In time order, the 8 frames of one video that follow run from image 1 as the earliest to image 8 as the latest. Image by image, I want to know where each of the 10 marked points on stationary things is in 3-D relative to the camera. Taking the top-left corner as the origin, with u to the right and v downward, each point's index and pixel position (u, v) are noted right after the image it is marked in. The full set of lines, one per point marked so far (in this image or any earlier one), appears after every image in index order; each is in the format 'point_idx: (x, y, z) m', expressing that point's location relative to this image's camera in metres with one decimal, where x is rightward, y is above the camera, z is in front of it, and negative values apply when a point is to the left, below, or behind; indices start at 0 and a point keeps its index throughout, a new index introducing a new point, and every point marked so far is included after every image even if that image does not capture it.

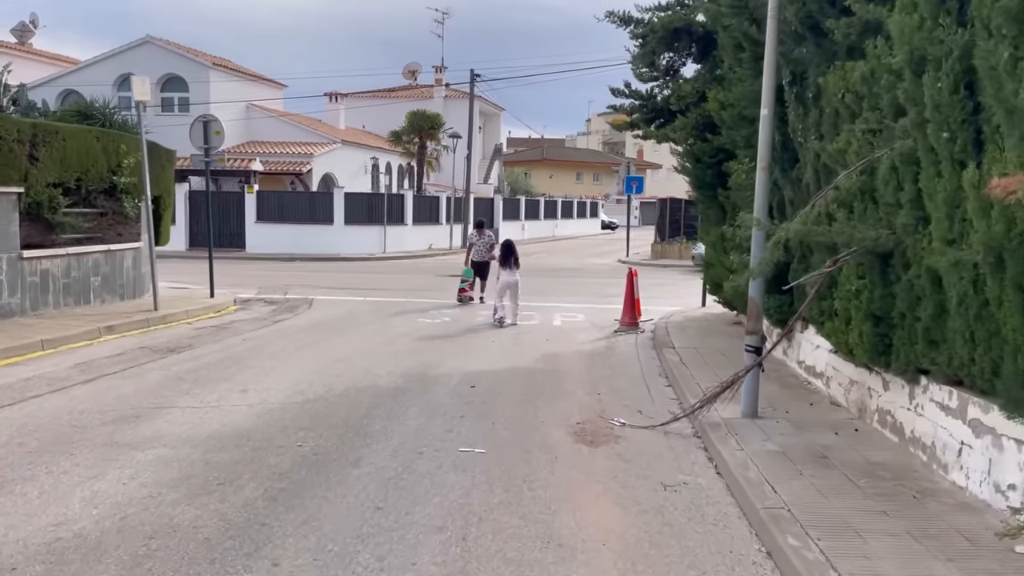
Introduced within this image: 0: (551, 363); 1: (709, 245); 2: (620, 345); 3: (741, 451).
0: (+0.5, -0.9, +10.3) m
1: (+3.1, +0.7, +12.8) m
2: (+1.6, -0.8, +12.1) m
3: (+1.7, -1.2, +6.0) m
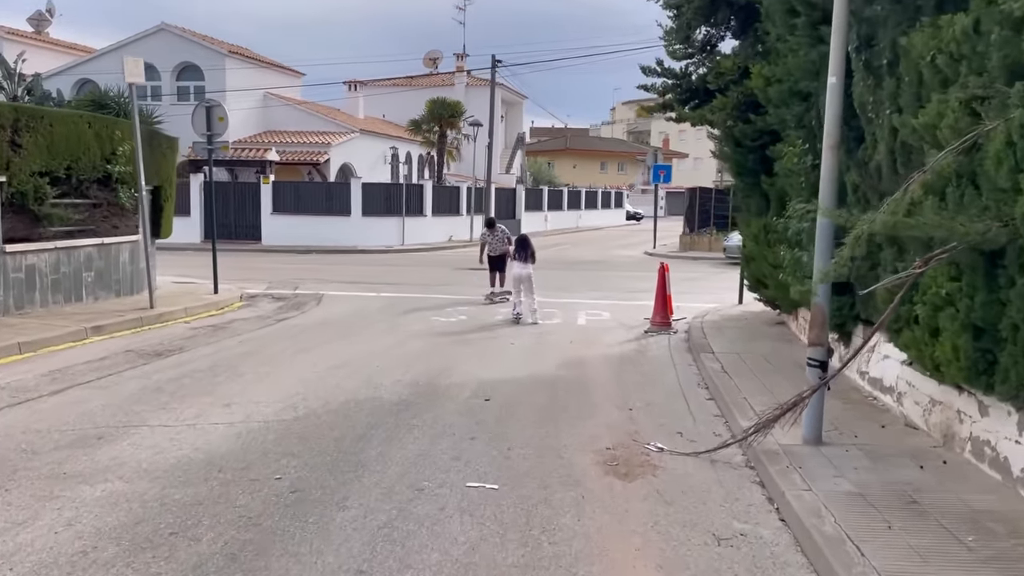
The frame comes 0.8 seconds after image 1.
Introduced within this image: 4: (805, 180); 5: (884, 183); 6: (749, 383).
0: (+0.7, -0.9, +9.3) m
1: (+3.3, +0.7, +11.6) m
2: (+1.8, -0.8, +11.0) m
3: (+1.8, -1.2, +4.9) m
4: (+3.0, +1.1, +8.5) m
5: (+2.9, +0.8, +6.4) m
6: (+2.3, -0.9, +8.1) m
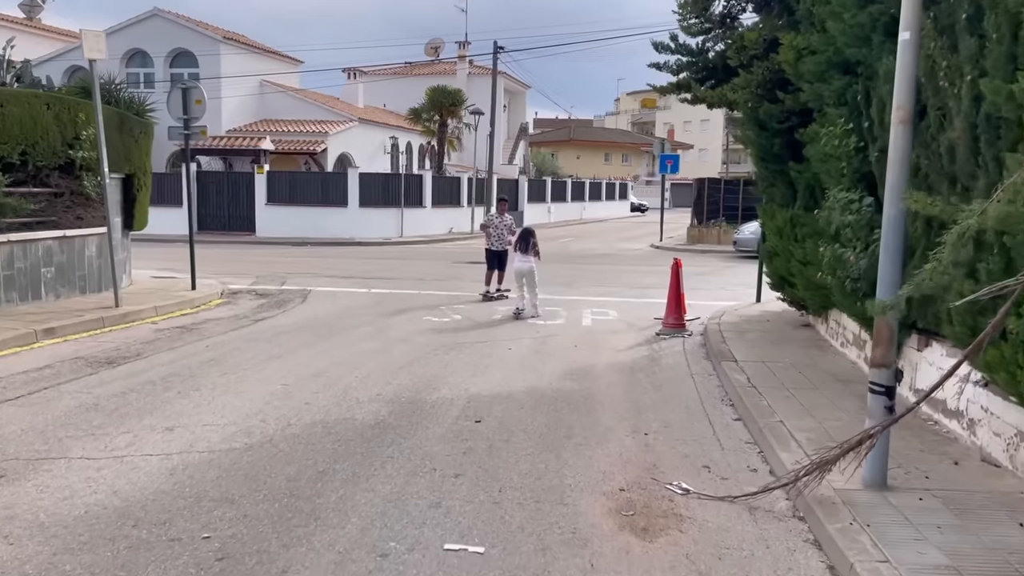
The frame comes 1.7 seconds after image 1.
0: (+0.7, -0.9, +8.1) m
1: (+3.3, +0.7, +10.5) m
2: (+1.8, -0.8, +9.8) m
3: (+1.7, -1.3, +3.8) m
4: (+3.0, +1.1, +7.3) m
5: (+2.8, +0.8, +5.2) m
6: (+2.3, -0.9, +6.9) m
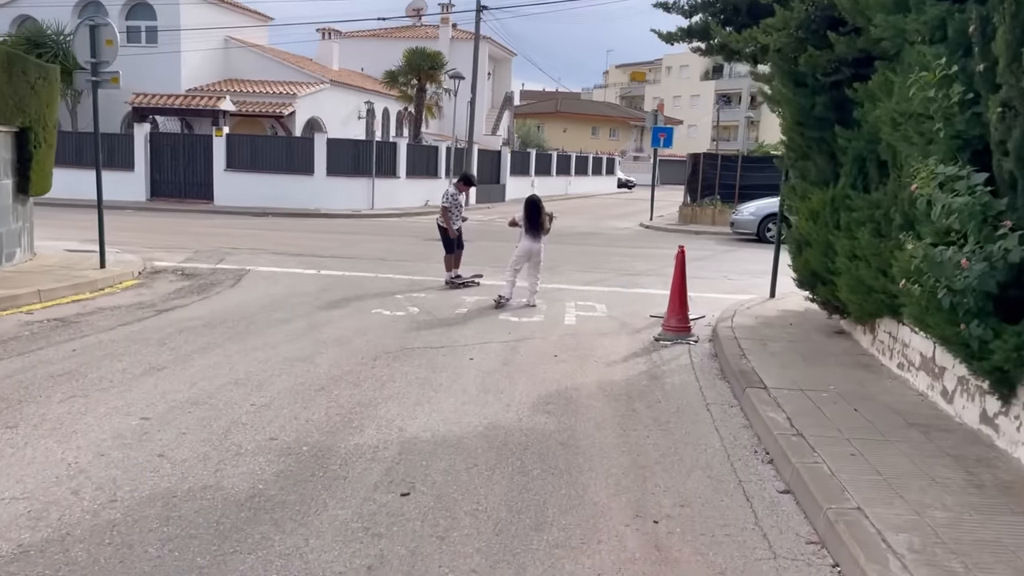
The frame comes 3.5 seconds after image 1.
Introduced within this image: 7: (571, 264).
0: (+0.4, -0.9, +6.0) m
1: (+3.0, +0.7, +8.4) m
2: (+1.5, -0.8, +7.7) m
3: (+1.5, -1.4, +1.7) m
4: (+2.7, +1.0, +5.1) m
5: (+2.6, +0.6, +3.1) m
6: (+2.0, -1.0, +4.8) m
7: (+1.2, +0.5, +16.6) m
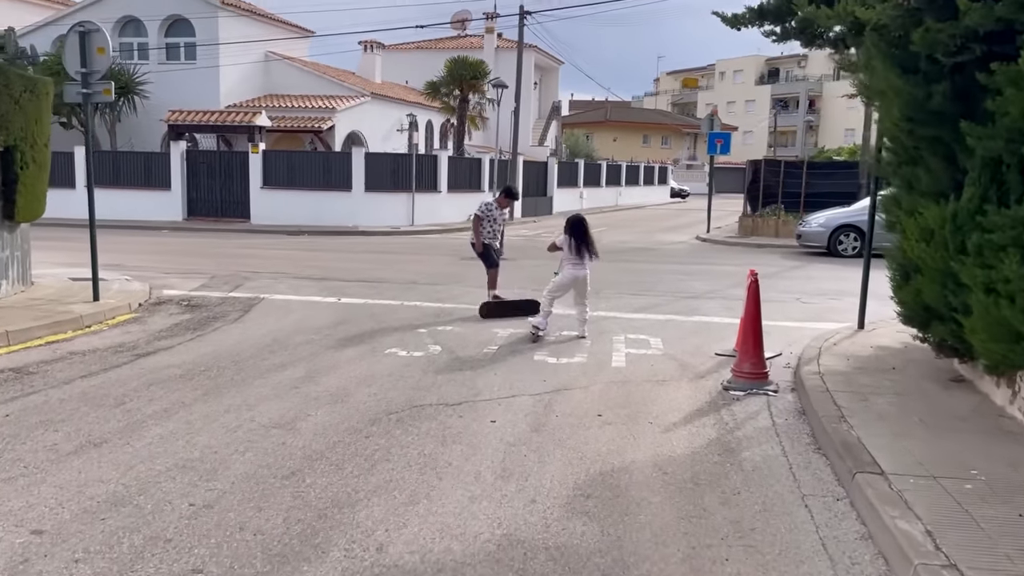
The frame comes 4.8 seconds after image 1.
0: (+0.5, -1.2, +4.4) m
1: (+3.2, +0.4, +6.6) m
2: (+1.7, -1.1, +6.1) m
3: (+1.4, -1.7, 0.0) m
4: (+2.7, +0.7, +3.4) m
5: (+2.5, +0.4, +1.3) m
6: (+2.0, -1.3, +3.1) m
7: (+2.0, 0.0, +15.0) m
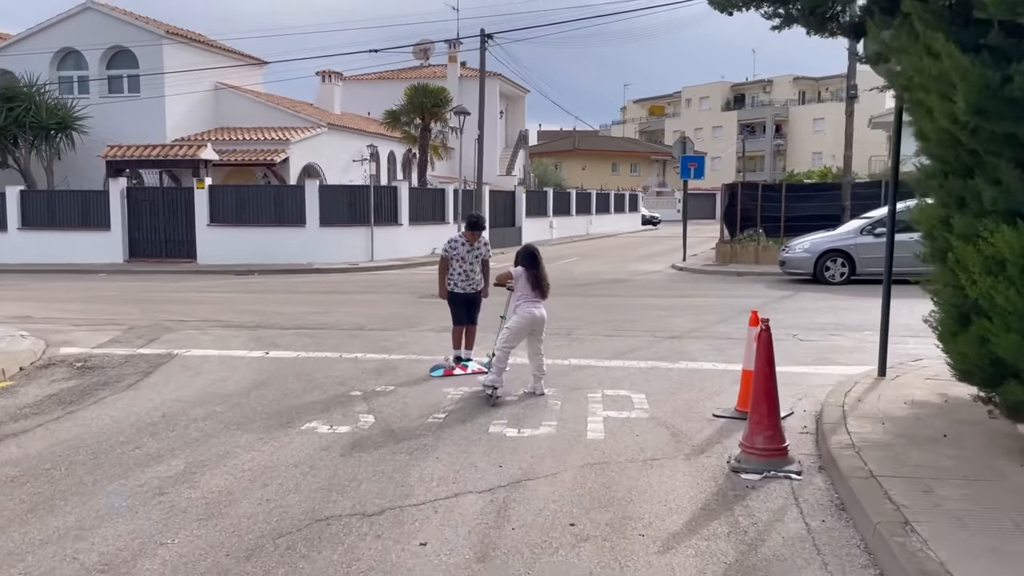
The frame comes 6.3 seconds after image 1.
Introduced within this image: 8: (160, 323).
0: (+0.2, -1.5, +2.6) m
1: (+2.9, +0.1, +5.0) m
2: (+1.4, -1.4, +4.3) m
3: (+1.2, -1.8, -1.7) m
4: (+2.4, +0.5, +1.8) m
5: (+2.3, +0.3, -0.3) m
6: (+1.8, -1.5, +1.4) m
7: (+1.3, -0.6, +13.3) m
8: (-5.8, -0.6, +13.7) m
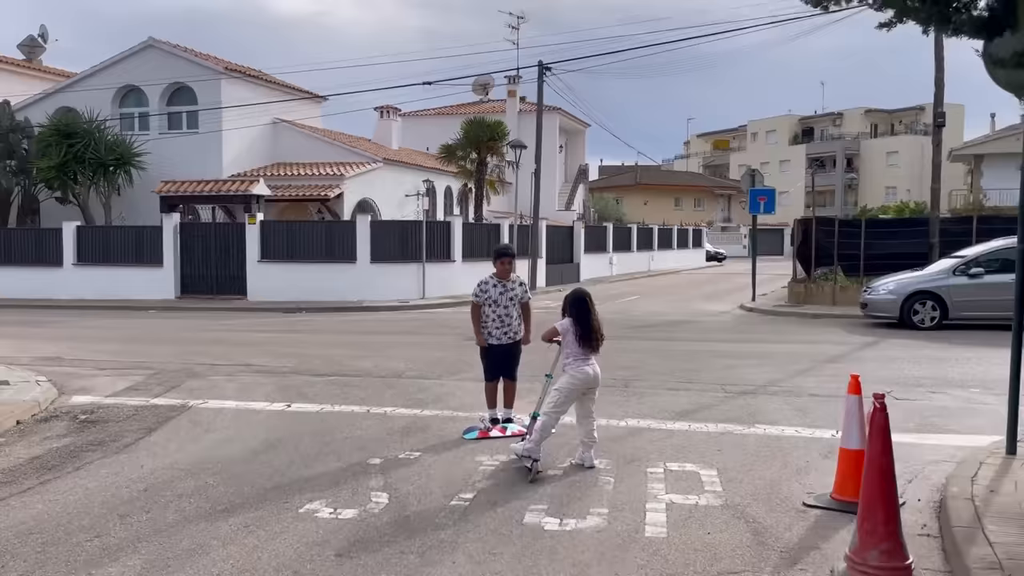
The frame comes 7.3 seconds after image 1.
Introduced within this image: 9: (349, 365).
0: (+0.2, -1.7, +1.3) m
1: (+3.0, -0.2, +3.5) m
2: (+1.5, -1.7, +2.9) m
3: (+0.9, -1.8, -3.1) m
4: (+2.3, +0.3, +0.4) m
5: (+2.0, +0.2, -1.7) m
6: (+1.7, -1.7, 0.0) m
7: (+2.1, -1.3, +11.9) m
8: (-5.0, -1.2, +12.8) m
9: (-2.6, -1.2, +13.2) m
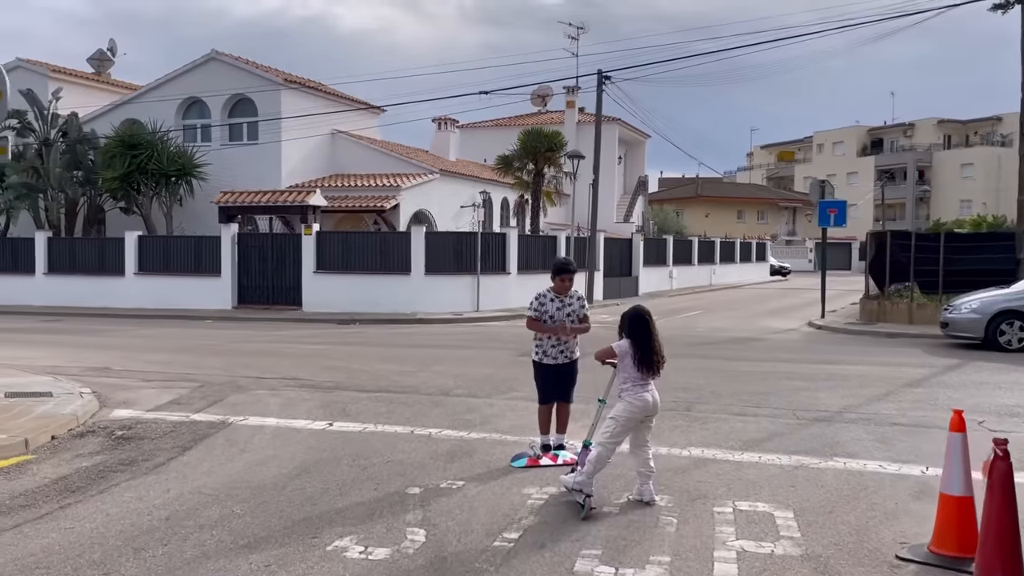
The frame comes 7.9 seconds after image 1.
0: (+0.2, -1.8, +0.7) m
1: (+3.2, -0.3, +2.7) m
2: (+1.6, -1.8, +2.2) m
3: (+0.5, -1.8, -3.8) m
4: (+2.3, +0.3, -0.3) m
5: (+1.8, +0.1, -2.4) m
6: (+1.6, -1.7, -0.7) m
7: (+2.8, -1.5, +11.1) m
8: (-4.2, -1.4, +12.5) m
9: (-1.8, -1.4, +12.7) m
